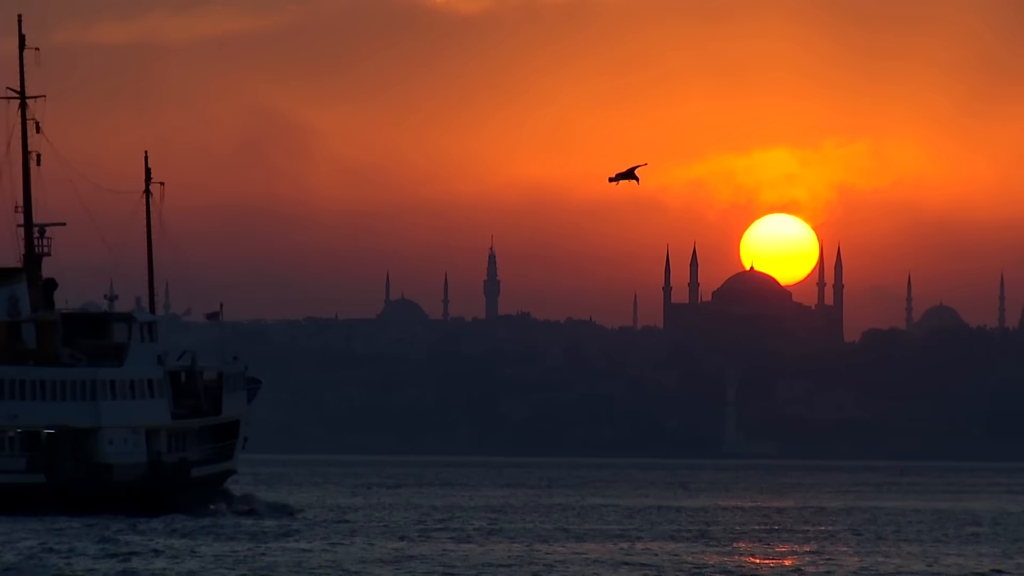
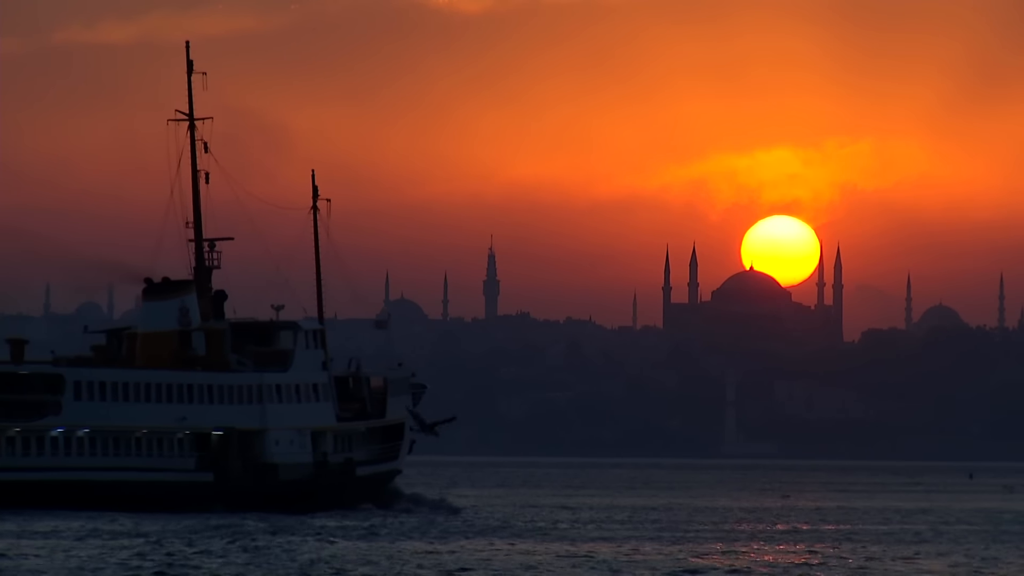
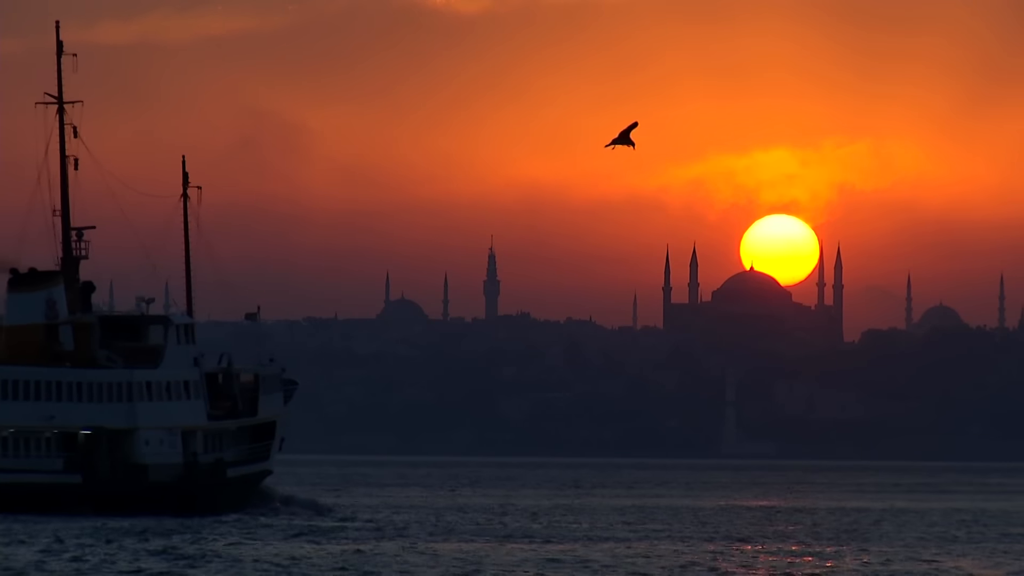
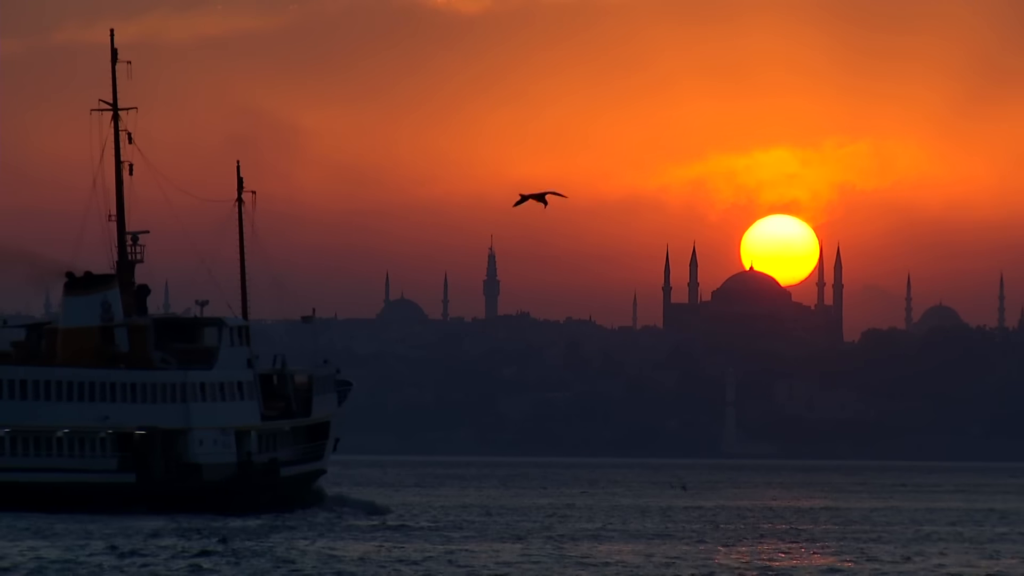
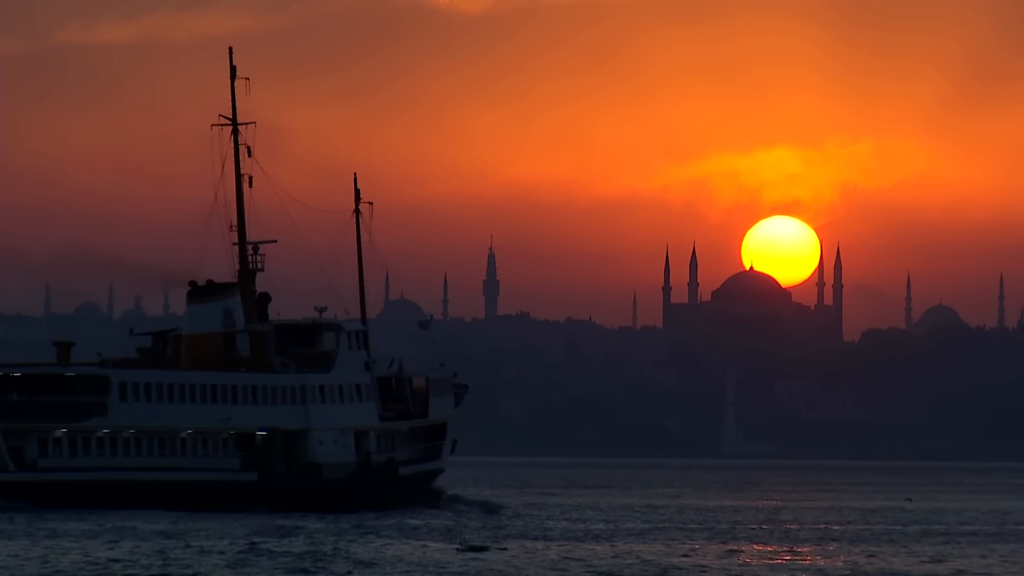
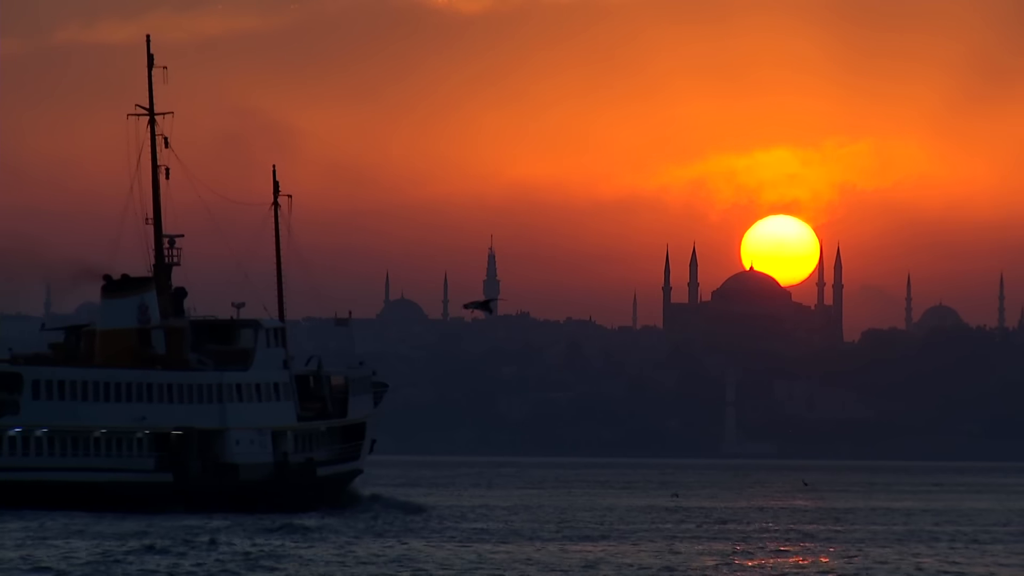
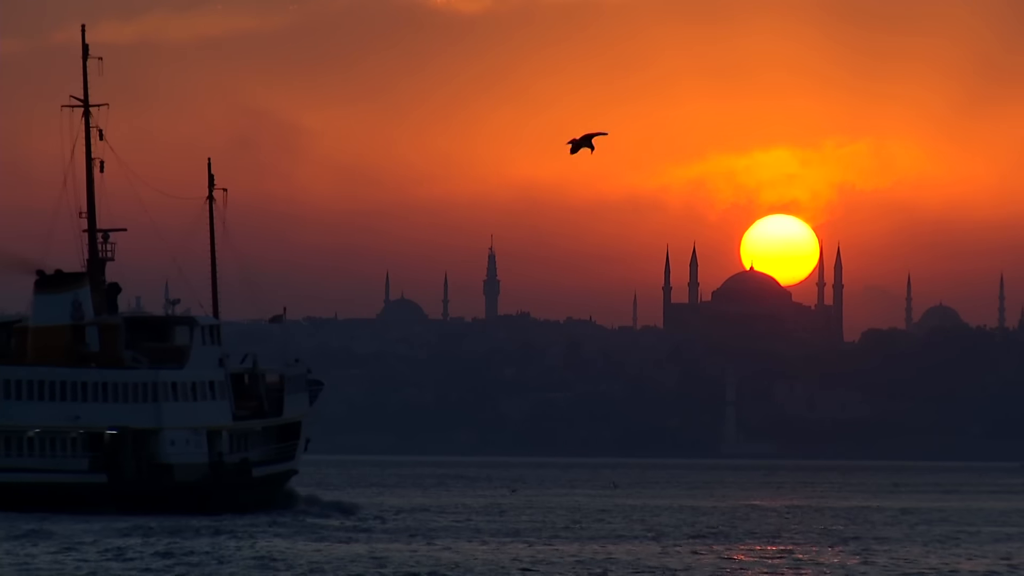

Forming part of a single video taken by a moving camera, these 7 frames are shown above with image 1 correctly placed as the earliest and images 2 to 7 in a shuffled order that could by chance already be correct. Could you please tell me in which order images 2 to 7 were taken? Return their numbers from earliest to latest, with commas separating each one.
3, 7, 4, 6, 2, 5
